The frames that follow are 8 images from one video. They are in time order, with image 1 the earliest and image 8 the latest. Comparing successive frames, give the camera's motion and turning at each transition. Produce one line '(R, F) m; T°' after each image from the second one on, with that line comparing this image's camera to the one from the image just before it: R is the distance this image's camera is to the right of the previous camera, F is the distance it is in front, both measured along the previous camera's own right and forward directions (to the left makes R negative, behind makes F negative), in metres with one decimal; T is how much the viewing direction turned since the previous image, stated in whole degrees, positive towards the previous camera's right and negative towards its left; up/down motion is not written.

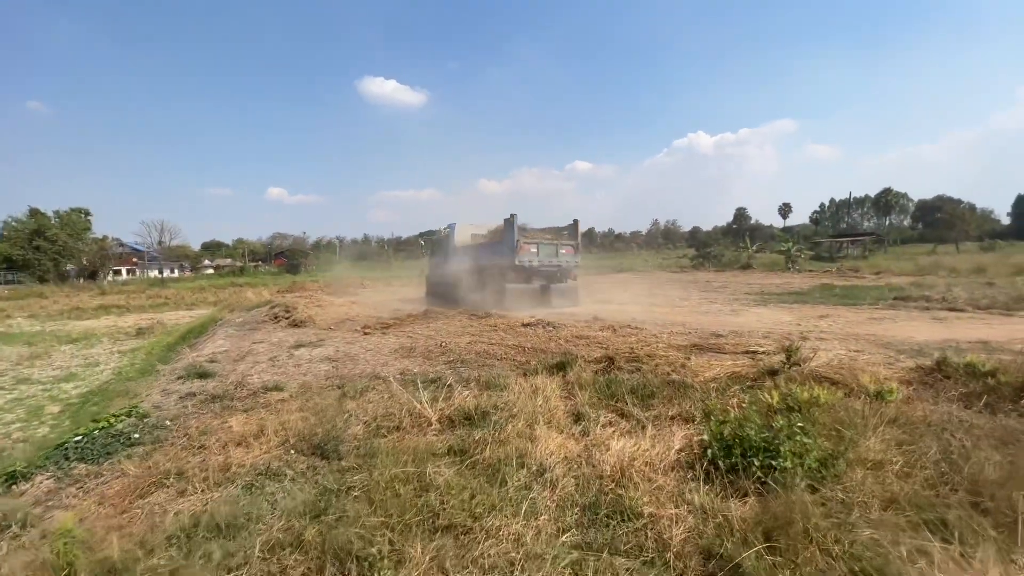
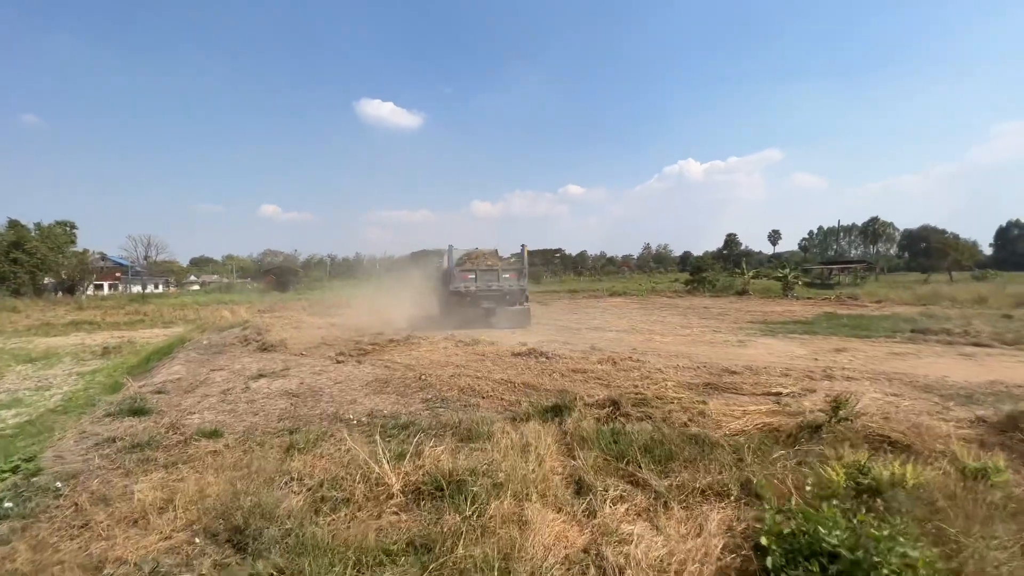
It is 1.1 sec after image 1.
(0.0, +0.9) m; +1°
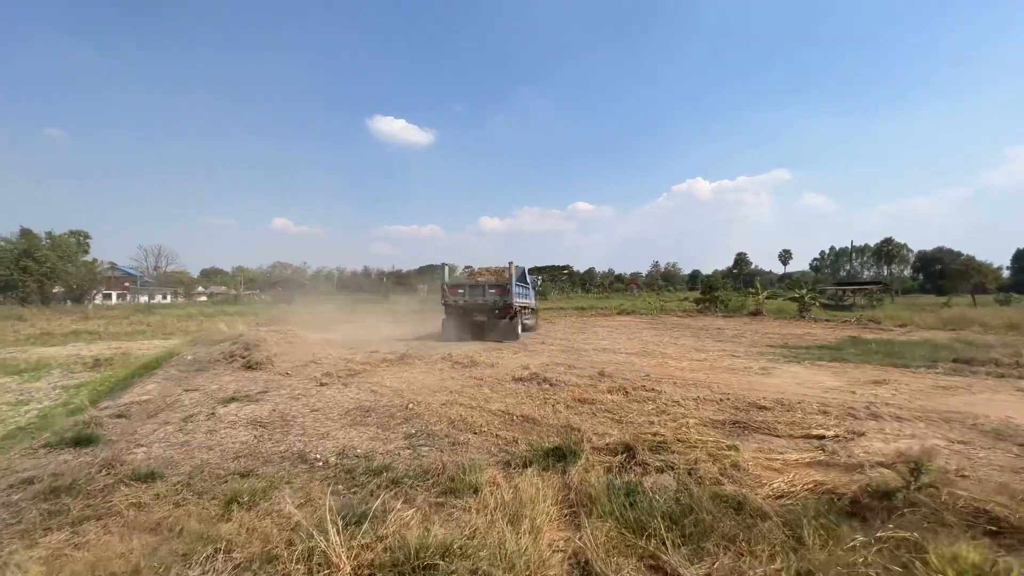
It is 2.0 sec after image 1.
(+0.1, +0.8) m; -1°
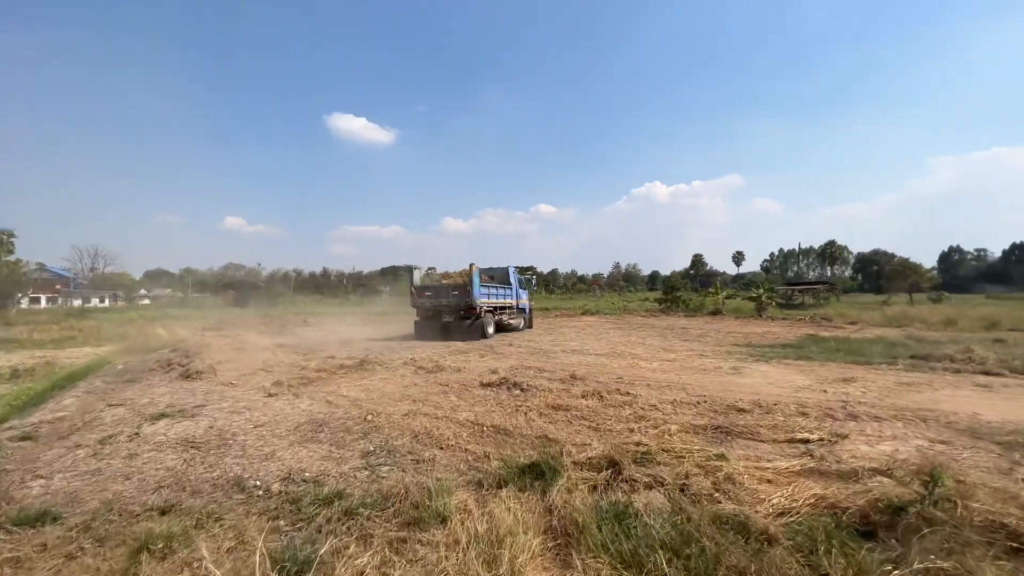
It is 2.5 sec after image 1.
(-0.1, +0.5) m; +5°
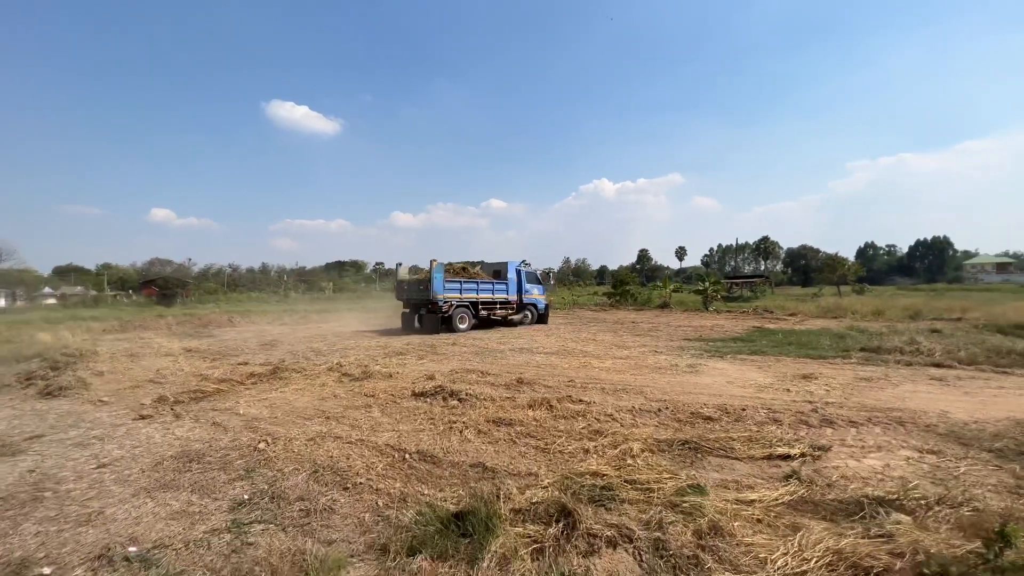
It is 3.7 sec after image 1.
(+0.2, +1.0) m; +6°
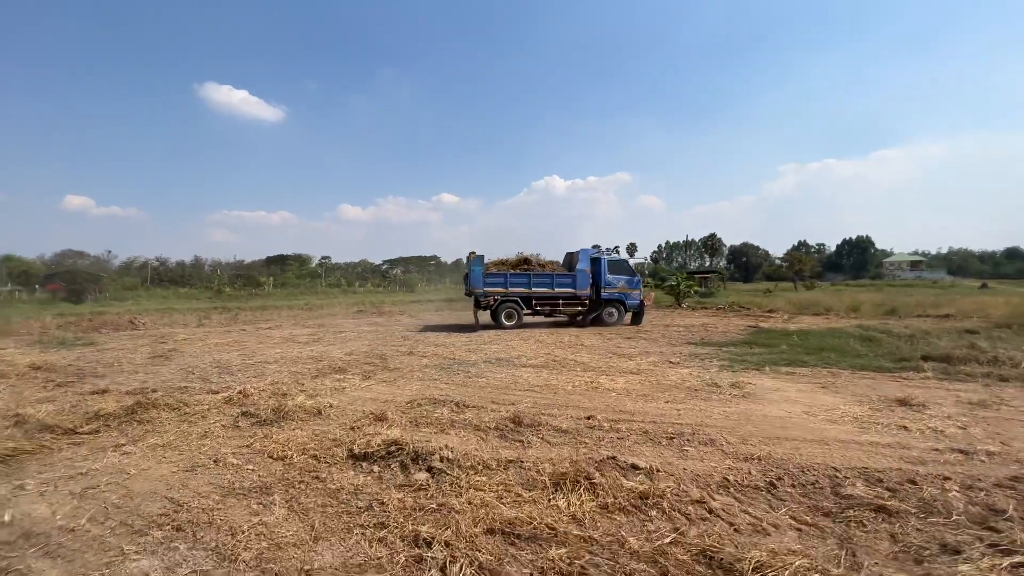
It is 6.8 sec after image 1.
(-0.5, +2.6) m; +6°
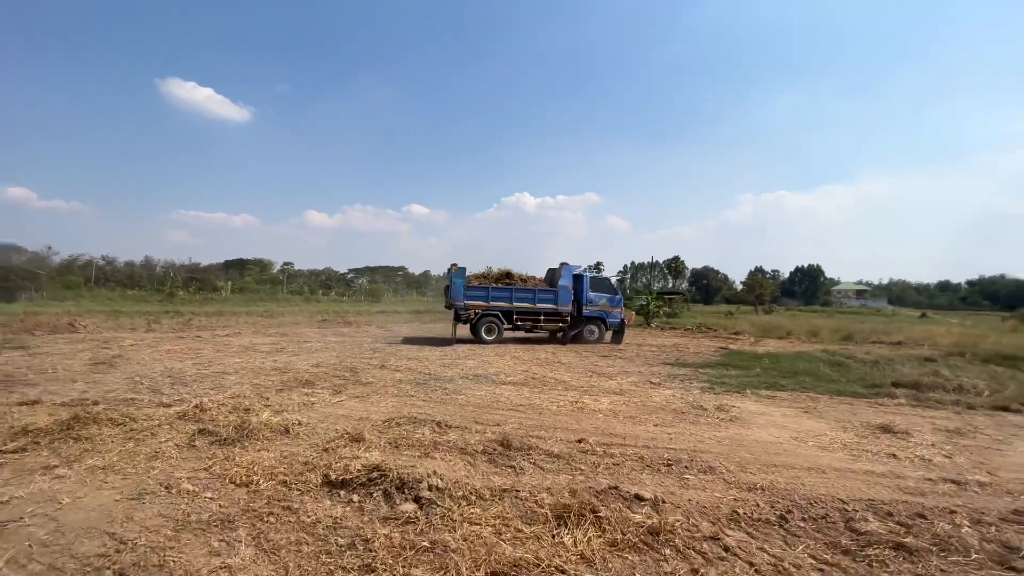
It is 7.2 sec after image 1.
(-0.3, +0.3) m; +4°
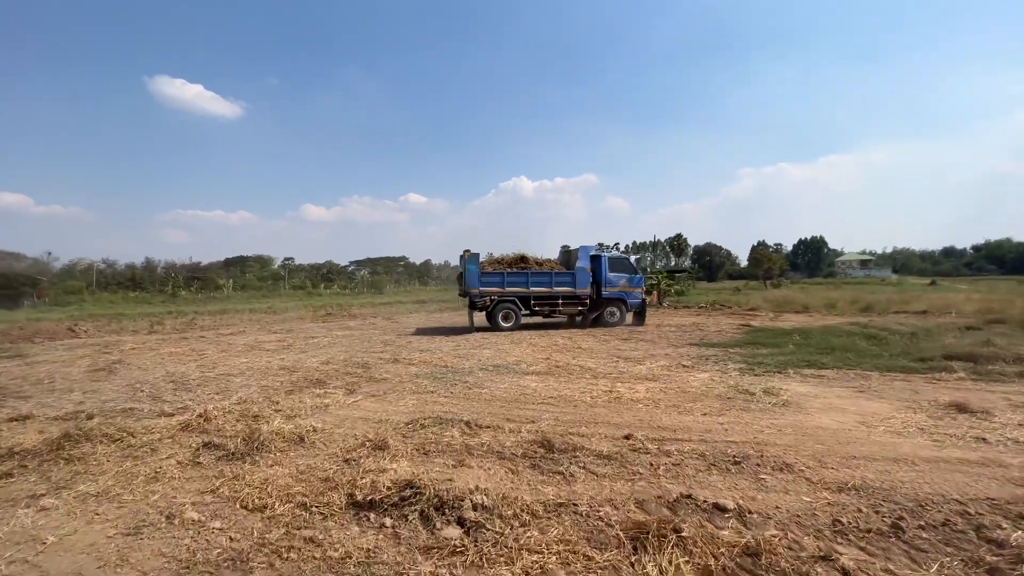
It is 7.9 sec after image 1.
(-0.3, +0.6) m; 0°
